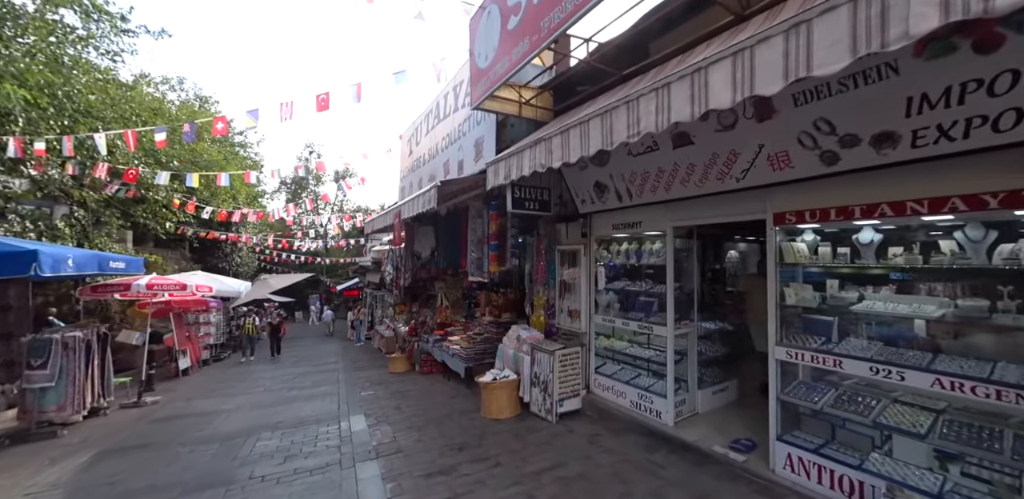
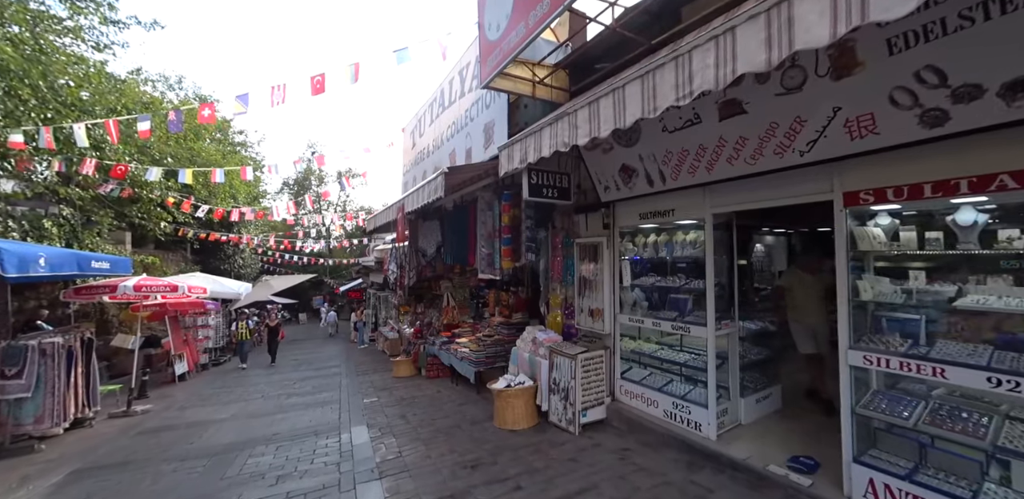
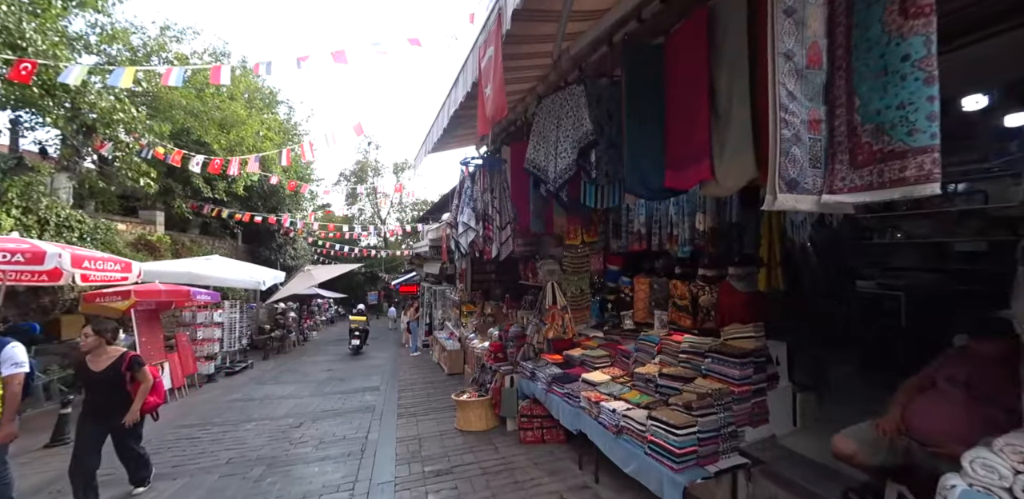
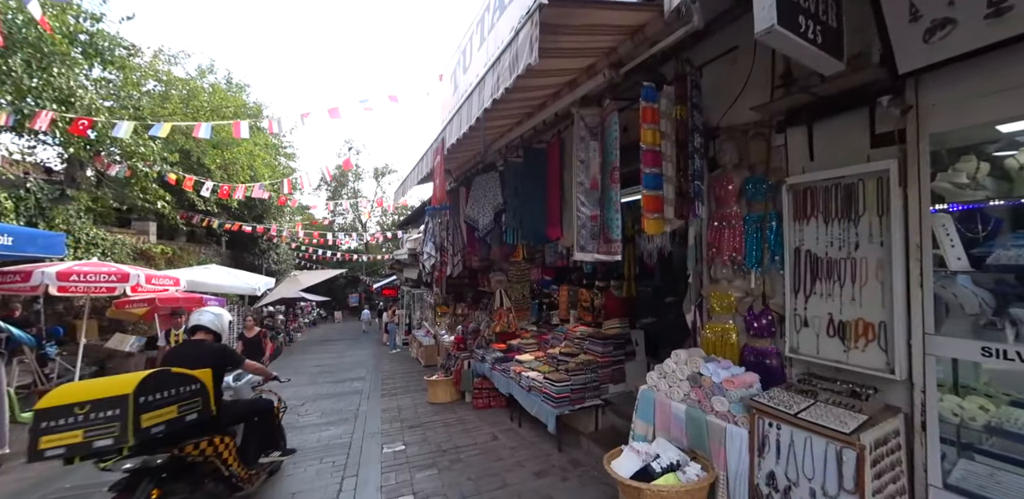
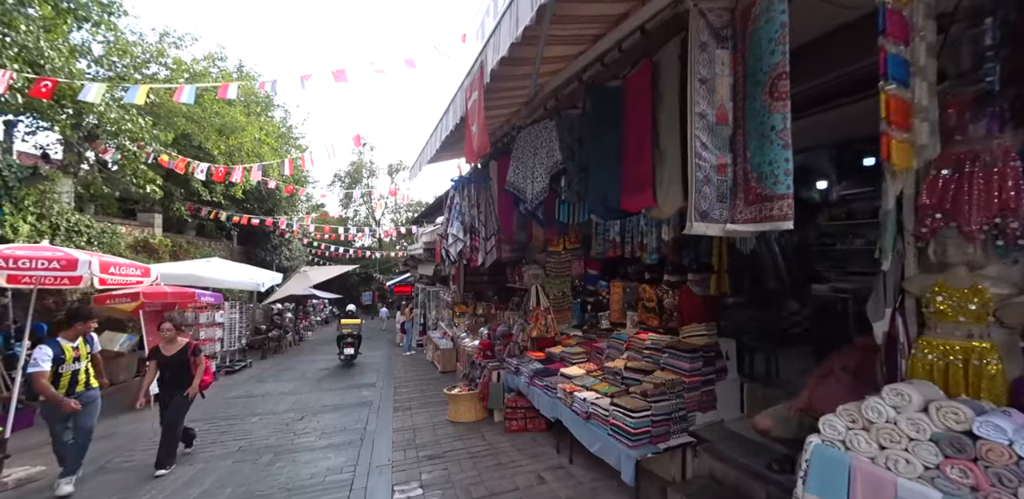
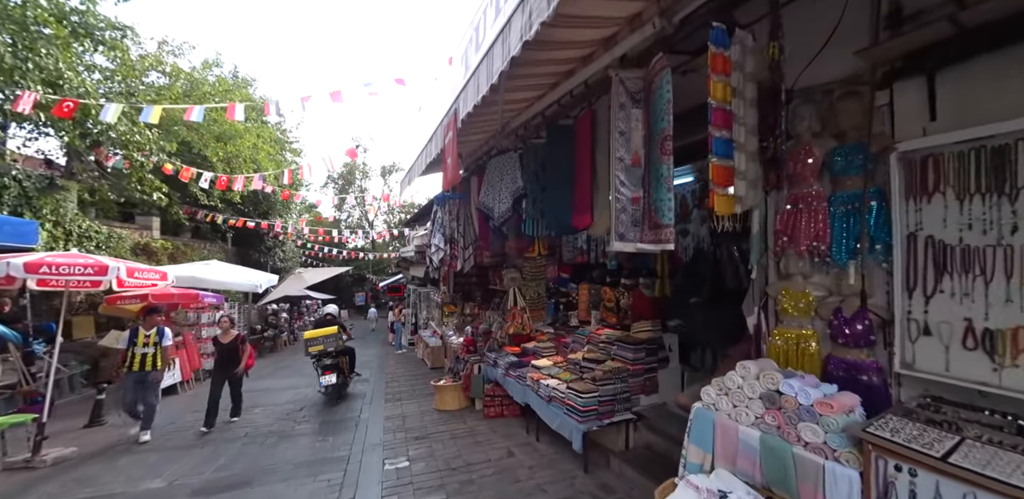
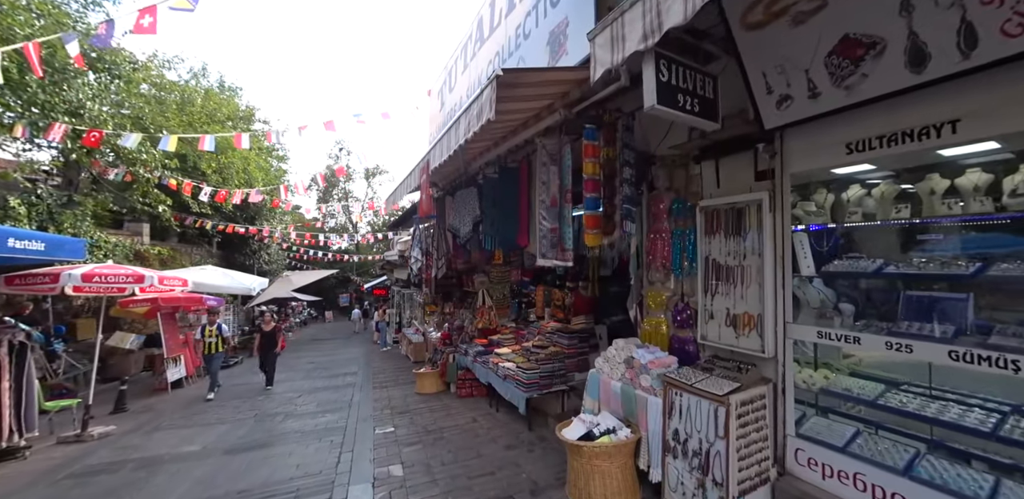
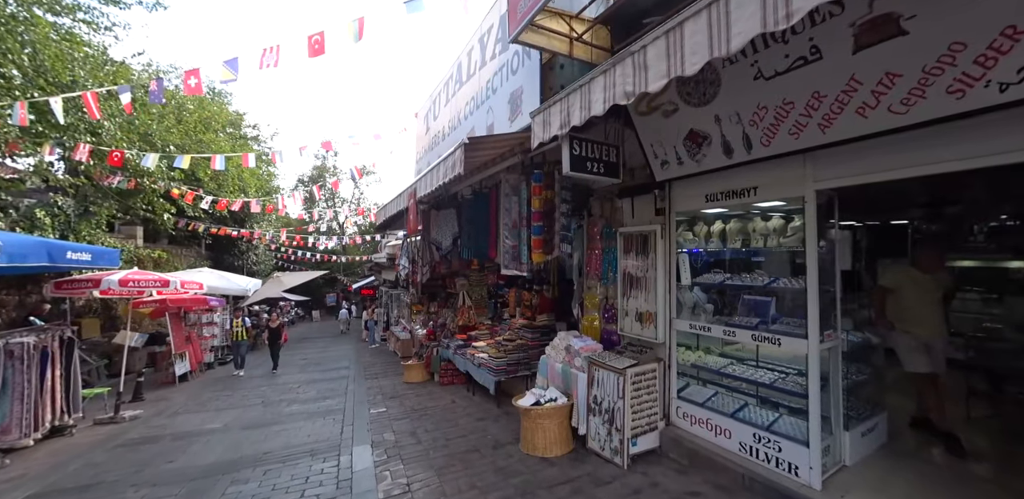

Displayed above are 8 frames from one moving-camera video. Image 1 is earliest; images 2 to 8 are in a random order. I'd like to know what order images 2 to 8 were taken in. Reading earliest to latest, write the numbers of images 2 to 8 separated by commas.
2, 8, 7, 4, 6, 5, 3
